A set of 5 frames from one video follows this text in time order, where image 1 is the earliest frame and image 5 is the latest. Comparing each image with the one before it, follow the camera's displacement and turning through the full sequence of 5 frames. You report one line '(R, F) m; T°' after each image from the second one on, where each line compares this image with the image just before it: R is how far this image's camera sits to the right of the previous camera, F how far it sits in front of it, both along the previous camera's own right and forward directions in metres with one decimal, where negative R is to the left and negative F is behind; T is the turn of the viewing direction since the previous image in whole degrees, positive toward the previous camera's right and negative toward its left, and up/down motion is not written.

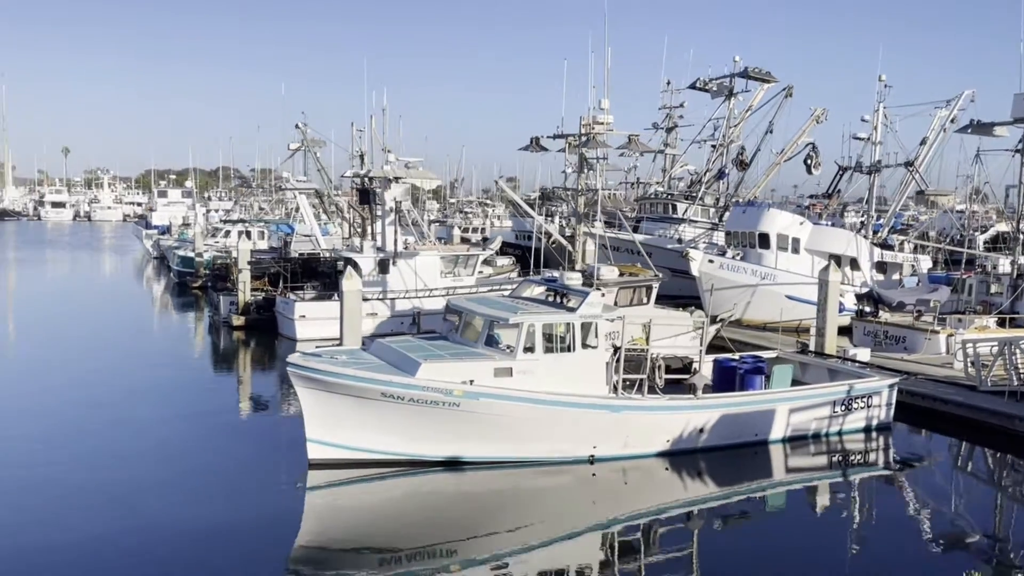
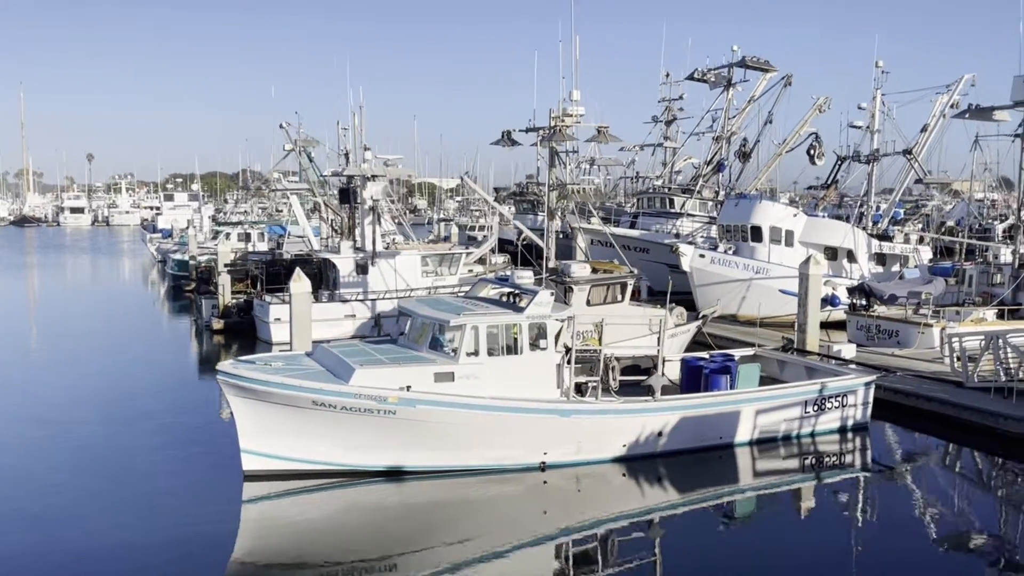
(+0.9, +0.4) m; -2°
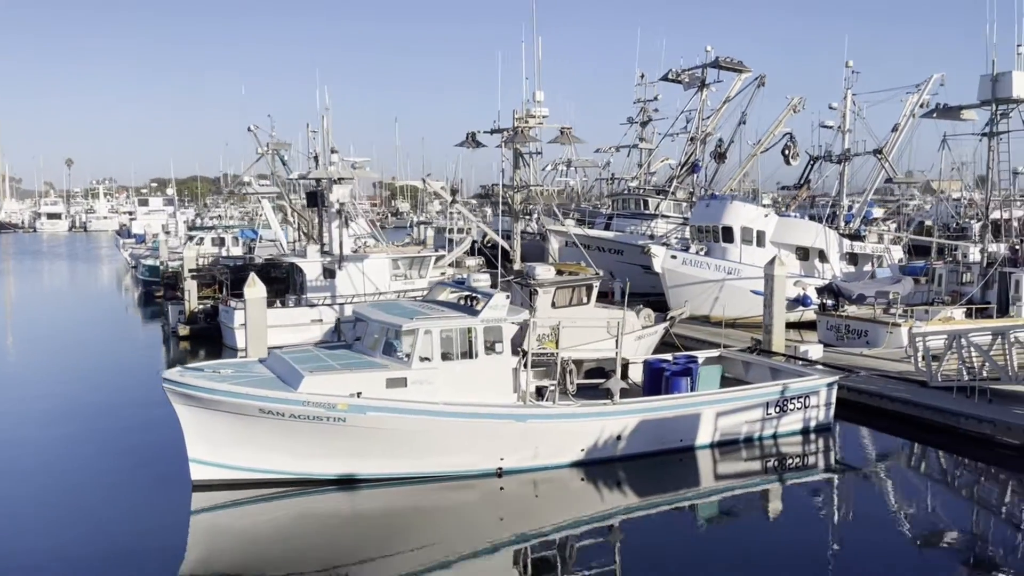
(+0.4, +0.1) m; +1°
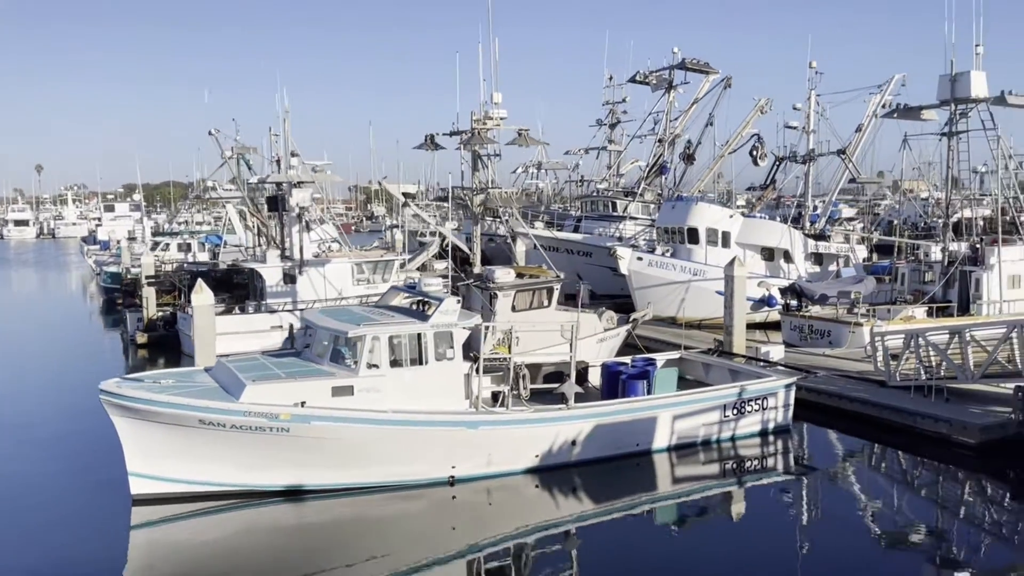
(+0.3, +0.2) m; +2°
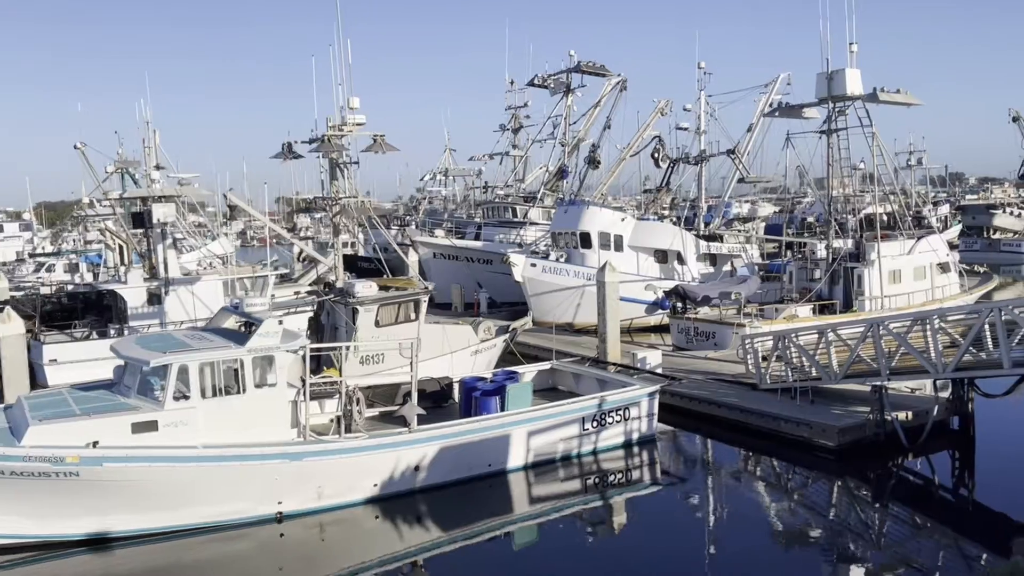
(+1.1, +0.6) m; +4°
